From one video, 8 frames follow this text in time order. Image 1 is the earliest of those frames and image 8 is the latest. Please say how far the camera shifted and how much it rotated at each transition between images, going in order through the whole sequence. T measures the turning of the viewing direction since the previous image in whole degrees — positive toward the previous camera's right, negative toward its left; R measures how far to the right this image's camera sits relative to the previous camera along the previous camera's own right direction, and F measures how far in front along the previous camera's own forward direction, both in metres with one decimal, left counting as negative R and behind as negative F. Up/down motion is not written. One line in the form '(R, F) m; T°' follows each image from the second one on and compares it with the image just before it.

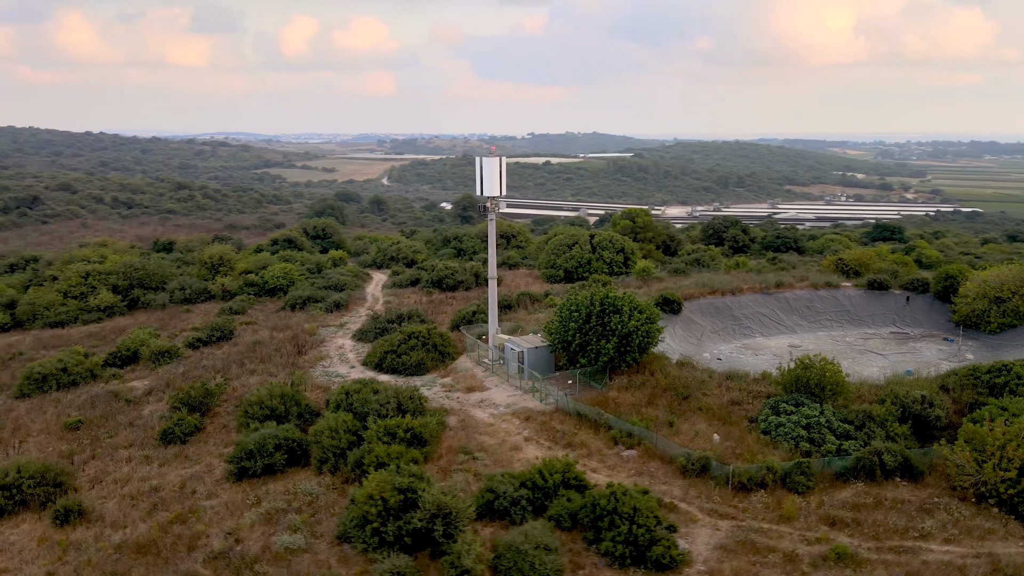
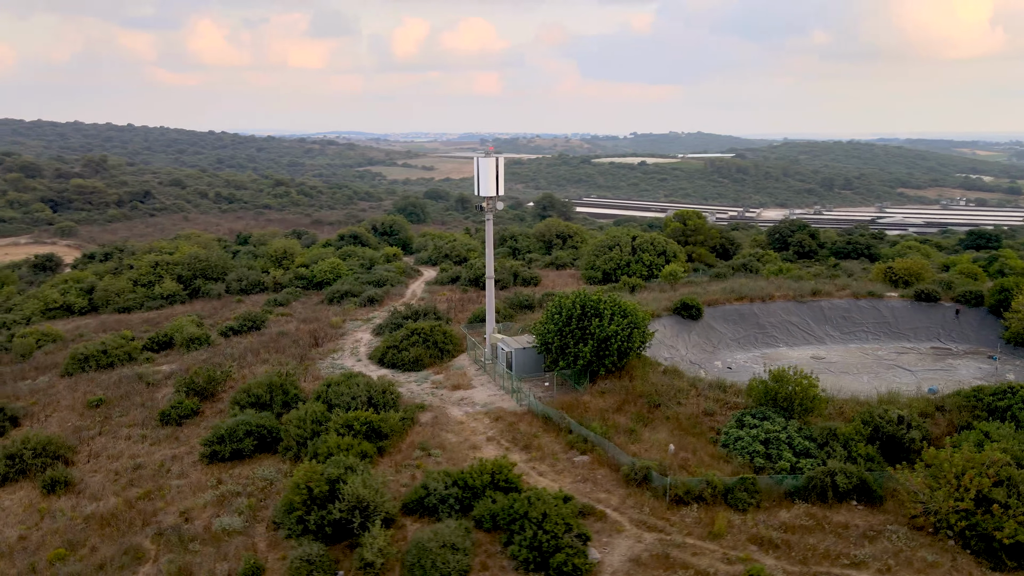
(+2.1, +0.1) m; -7°
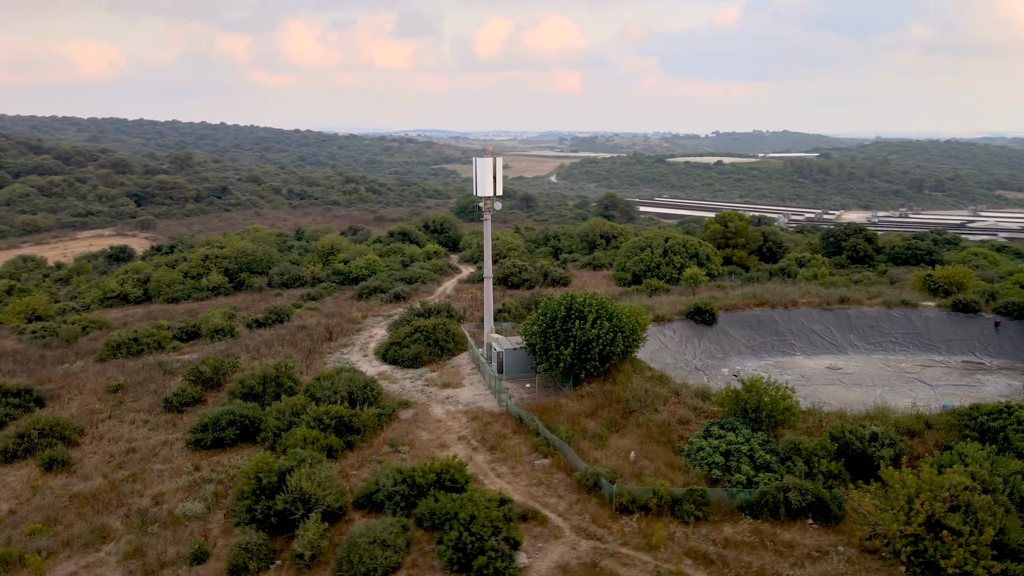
(+1.6, +0.1) m; -6°
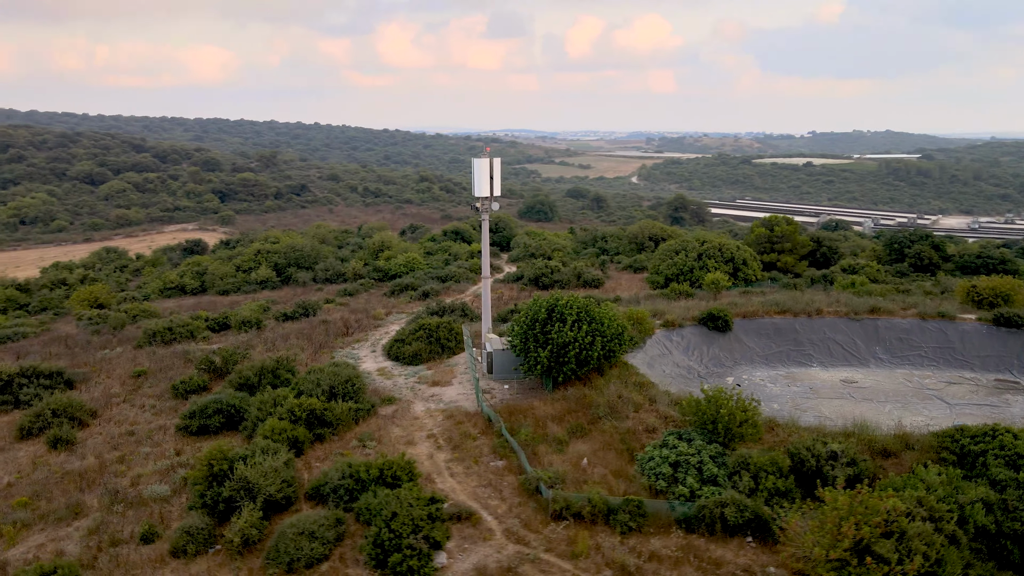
(+1.8, +0.1) m; -6°
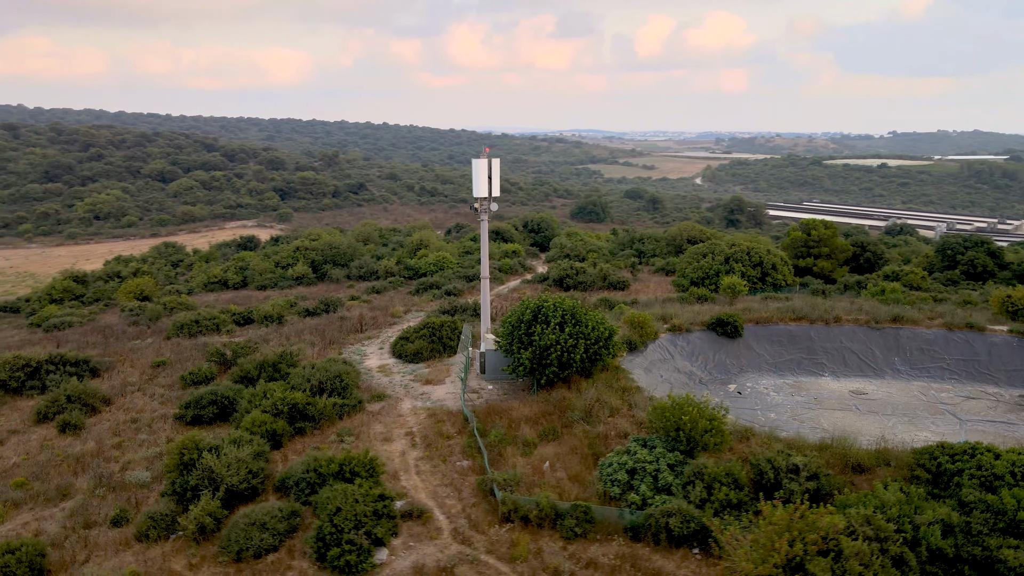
(+1.4, +0.1) m; -5°
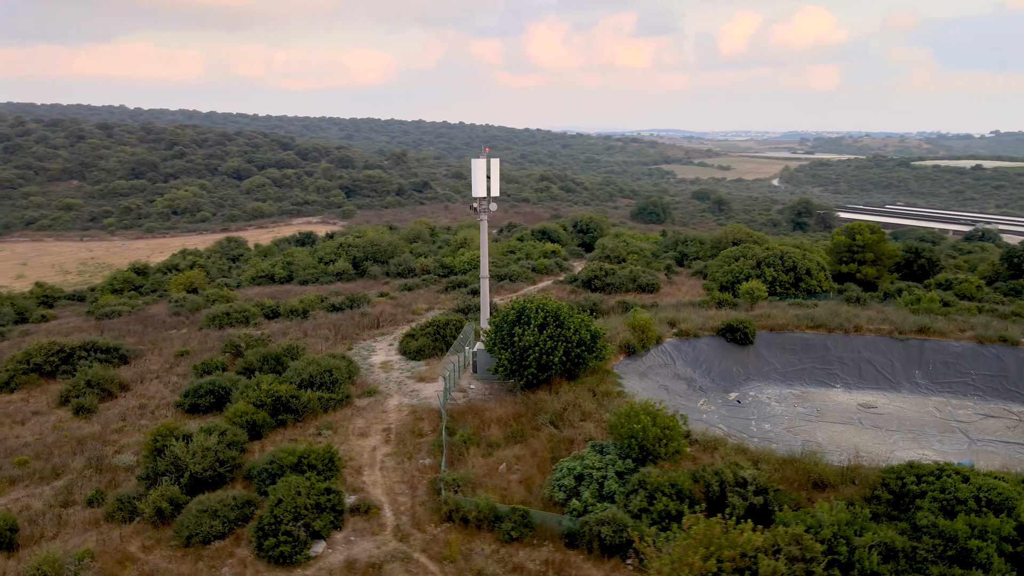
(+1.6, +0.1) m; -6°
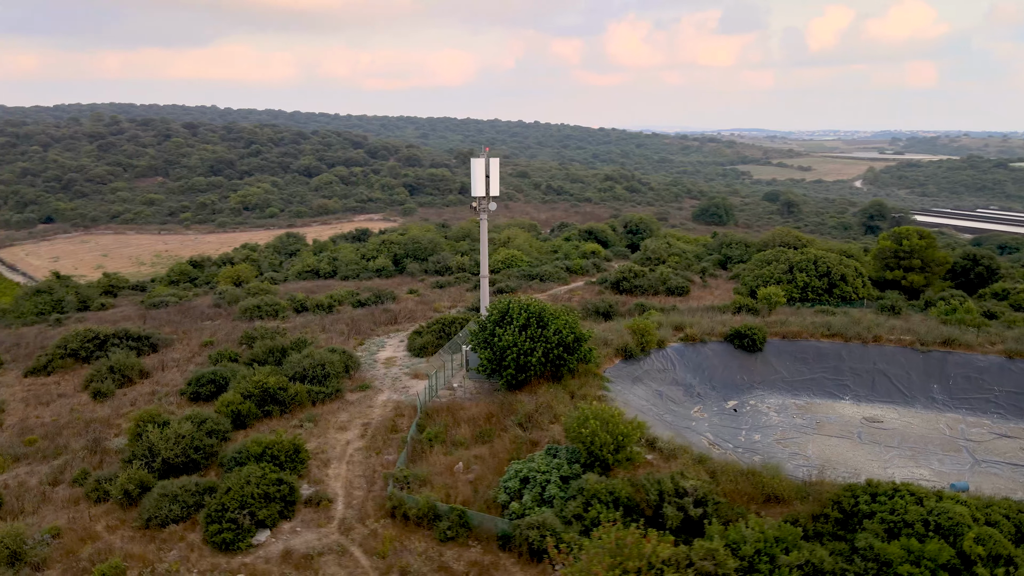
(+1.6, +0.1) m; -6°
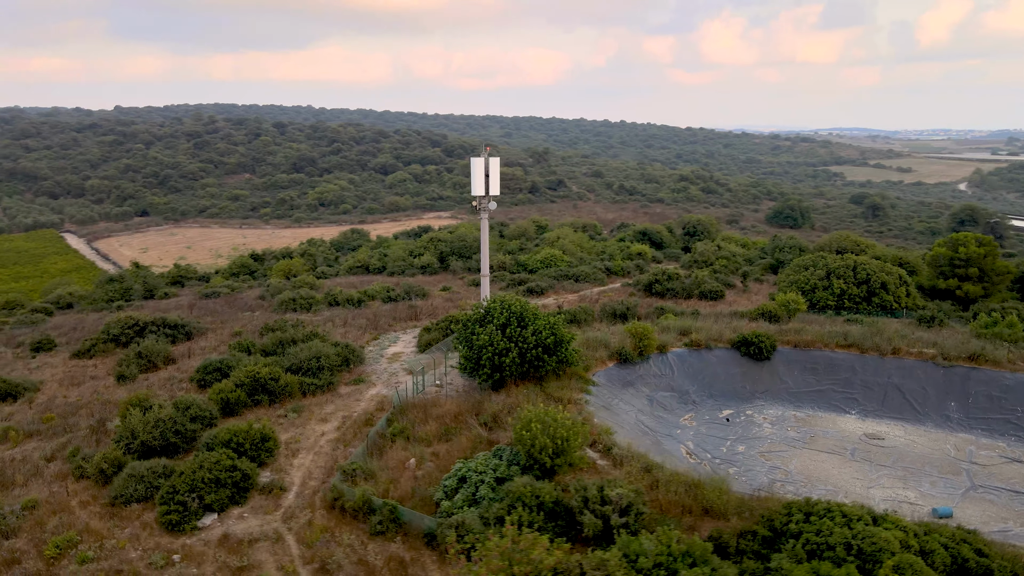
(+1.8, +0.1) m; -6°
